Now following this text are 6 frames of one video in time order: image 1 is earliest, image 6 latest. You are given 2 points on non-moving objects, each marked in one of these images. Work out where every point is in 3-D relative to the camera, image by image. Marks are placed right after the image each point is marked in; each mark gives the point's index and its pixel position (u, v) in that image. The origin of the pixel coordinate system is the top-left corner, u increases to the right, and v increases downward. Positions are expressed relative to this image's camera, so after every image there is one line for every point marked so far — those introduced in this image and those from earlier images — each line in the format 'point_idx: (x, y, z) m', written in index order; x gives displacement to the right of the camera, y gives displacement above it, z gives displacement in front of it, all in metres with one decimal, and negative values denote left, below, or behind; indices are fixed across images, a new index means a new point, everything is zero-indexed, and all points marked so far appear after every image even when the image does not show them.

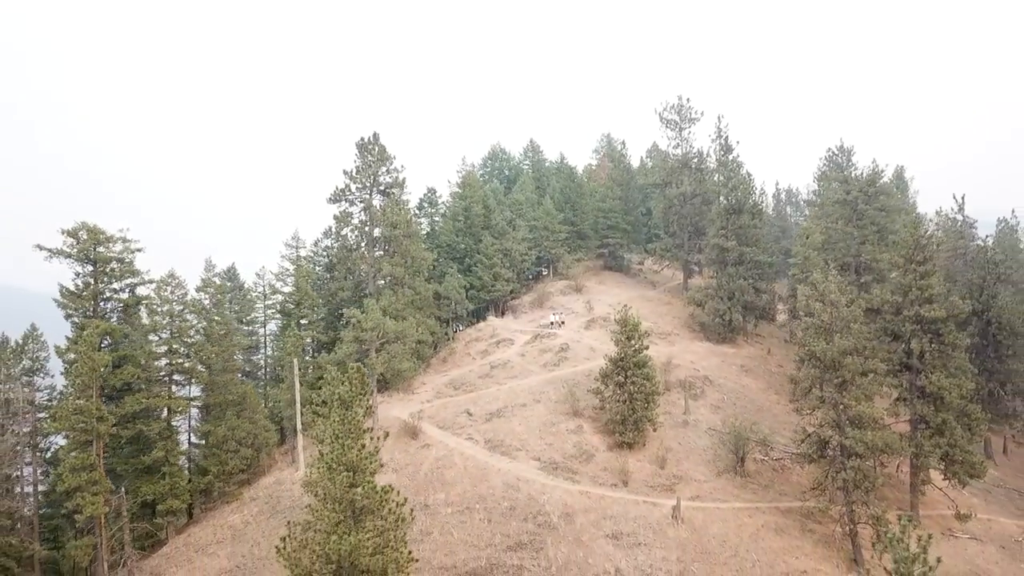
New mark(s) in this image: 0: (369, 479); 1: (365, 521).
0: (-4.6, -6.2, +18.1) m
1: (-4.6, -7.4, +17.8) m
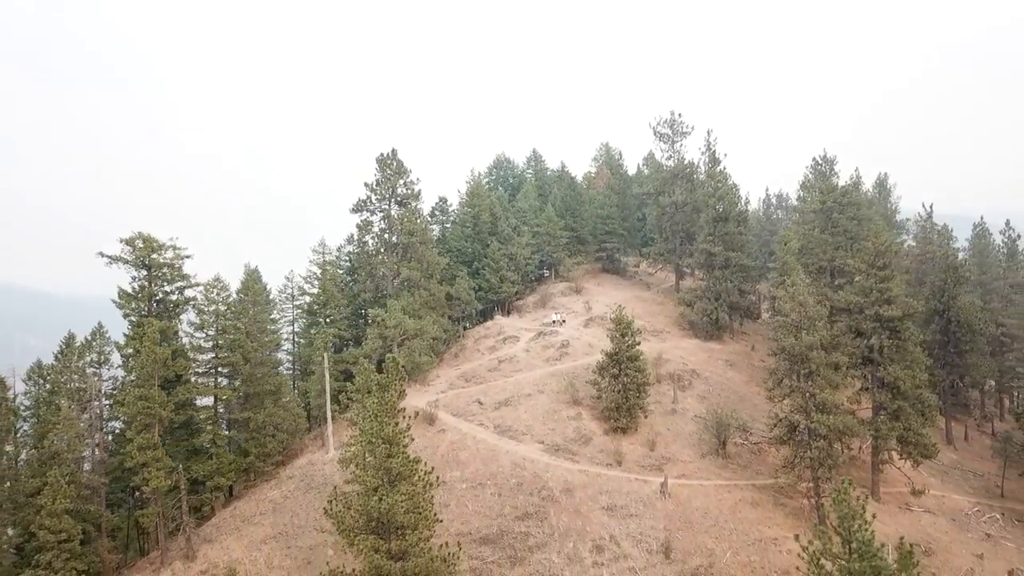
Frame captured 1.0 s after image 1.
0: (-4.2, -6.3, +21.7) m
1: (-4.3, -7.6, +21.3) m
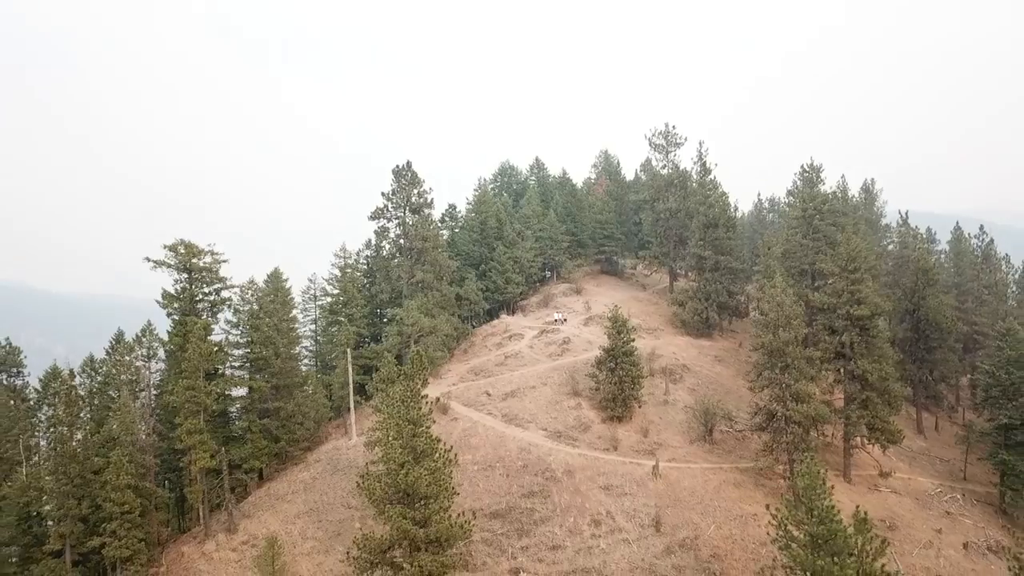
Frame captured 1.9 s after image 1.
0: (-3.9, -6.4, +24.9) m
1: (-3.9, -7.7, +24.5) m
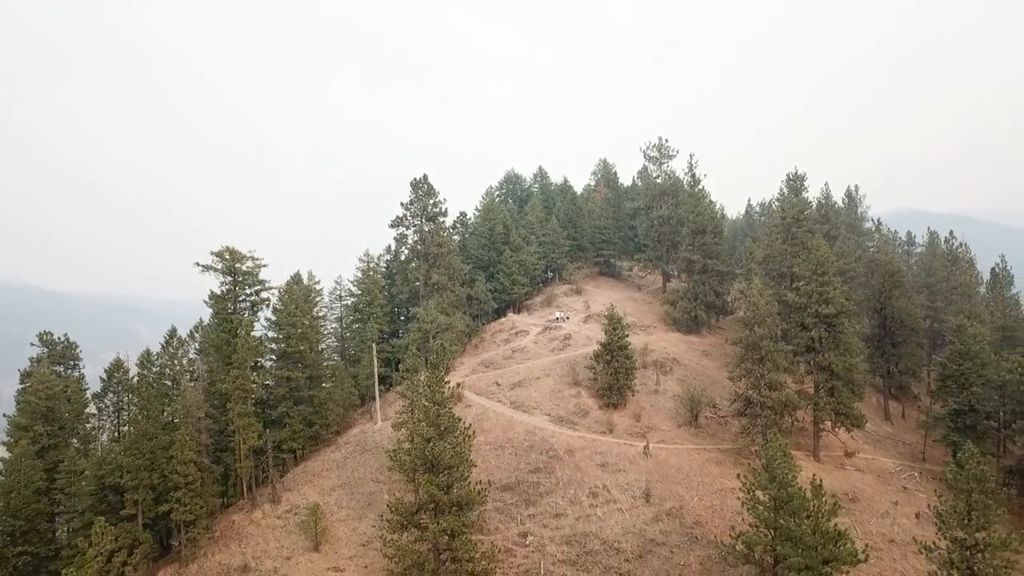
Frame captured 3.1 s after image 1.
0: (-3.4, -6.6, +29.3) m
1: (-3.4, -7.8, +29.0) m
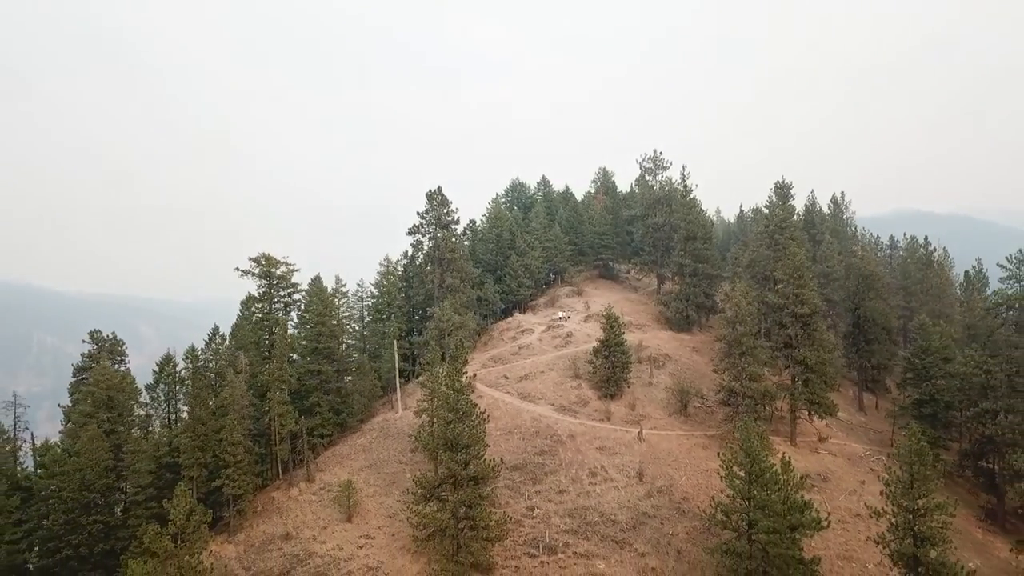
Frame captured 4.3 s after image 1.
0: (-2.8, -6.7, +33.7) m
1: (-2.8, -8.0, +33.3) m
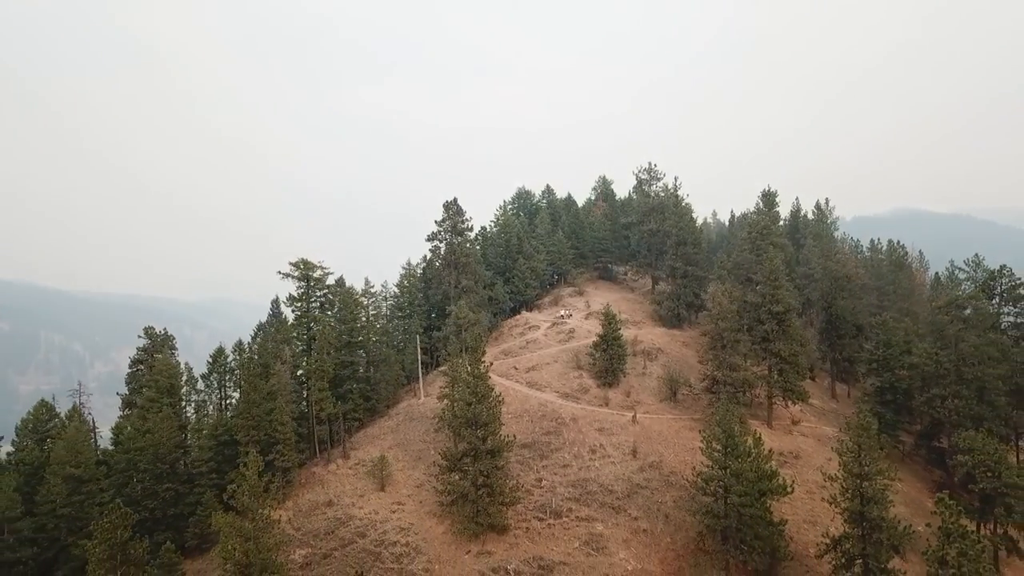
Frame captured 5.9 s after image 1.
0: (-2.0, -6.8, +39.4) m
1: (-2.0, -8.1, +39.0) m
